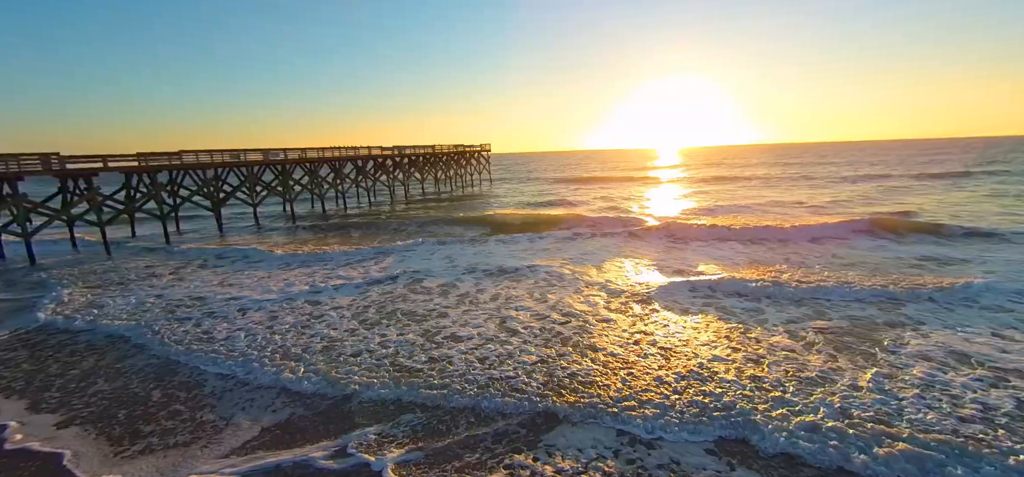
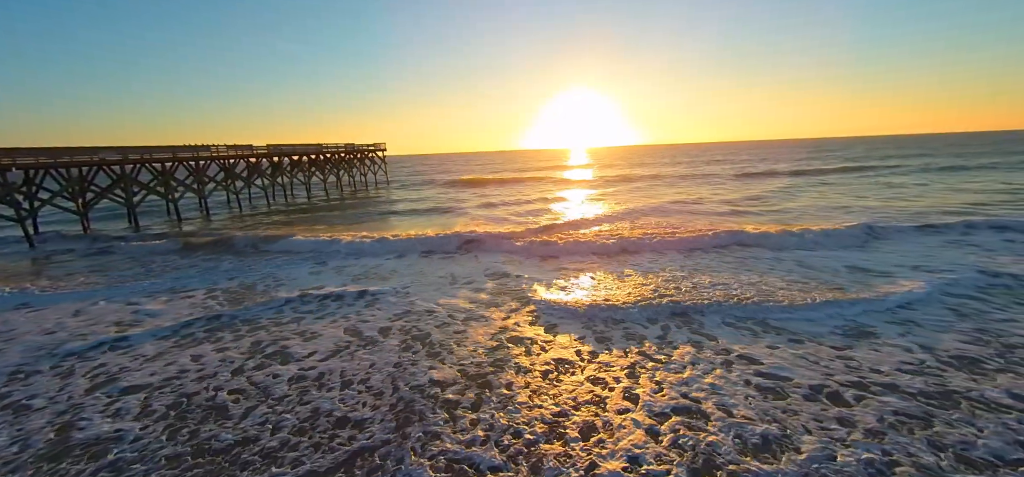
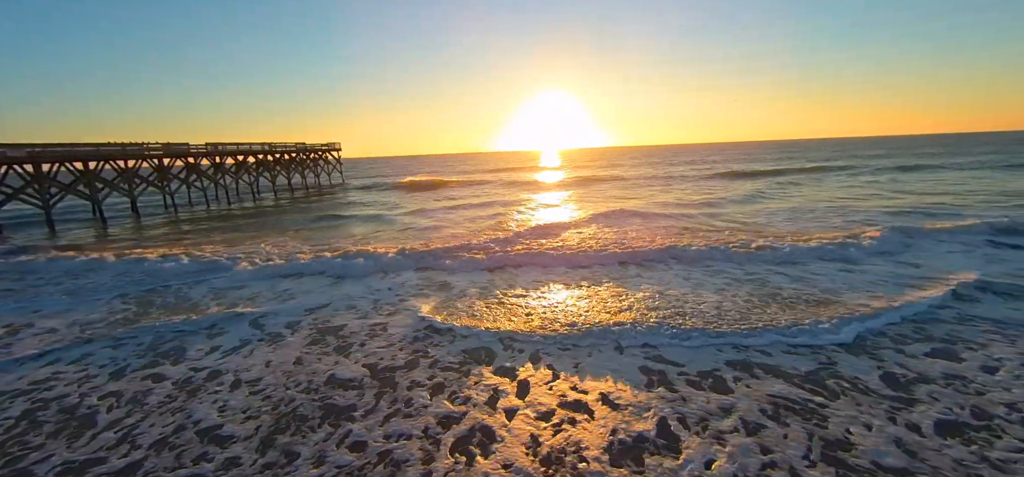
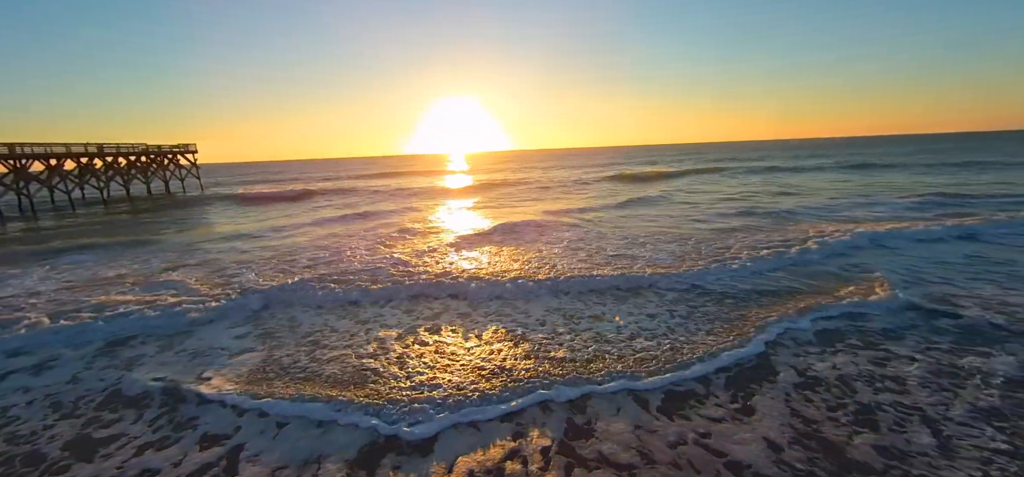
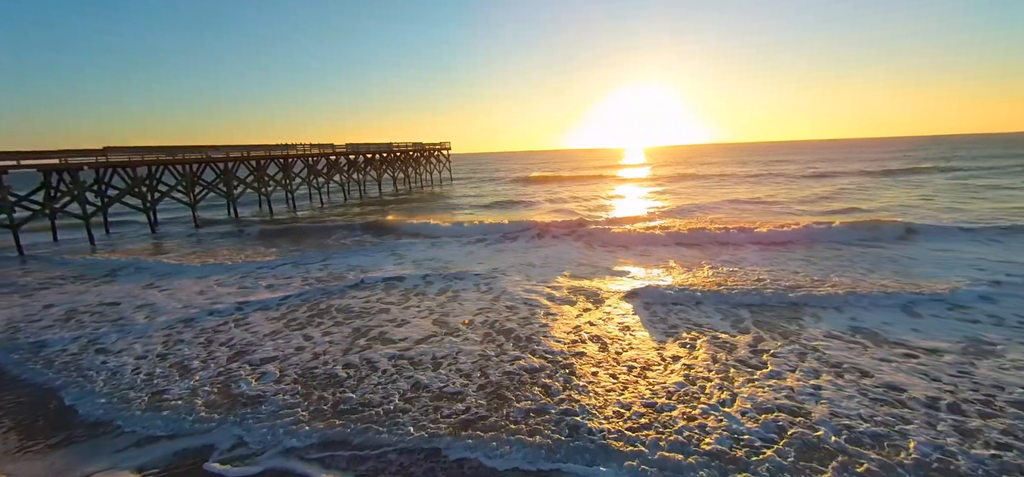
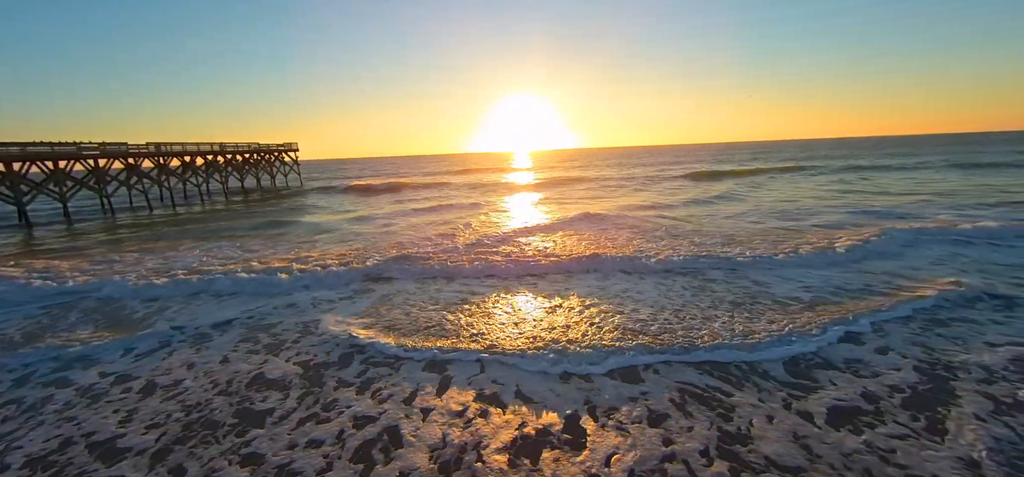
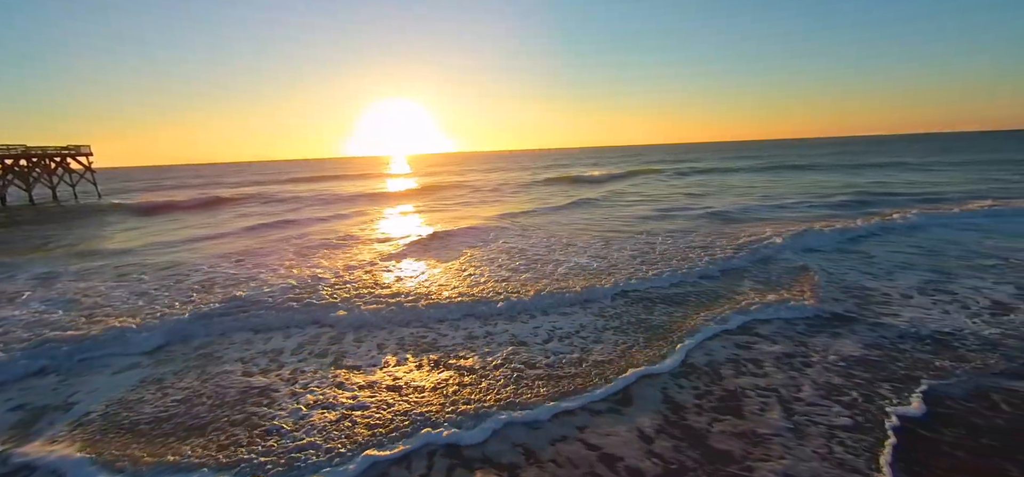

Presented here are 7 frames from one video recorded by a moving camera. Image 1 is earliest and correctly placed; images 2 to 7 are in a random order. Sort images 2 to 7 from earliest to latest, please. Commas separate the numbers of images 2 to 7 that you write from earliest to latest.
5, 2, 3, 6, 4, 7
